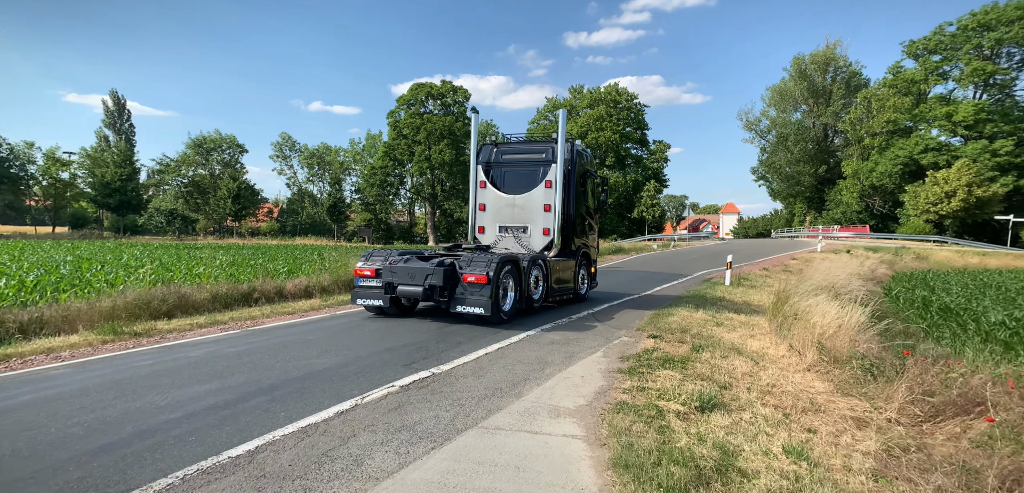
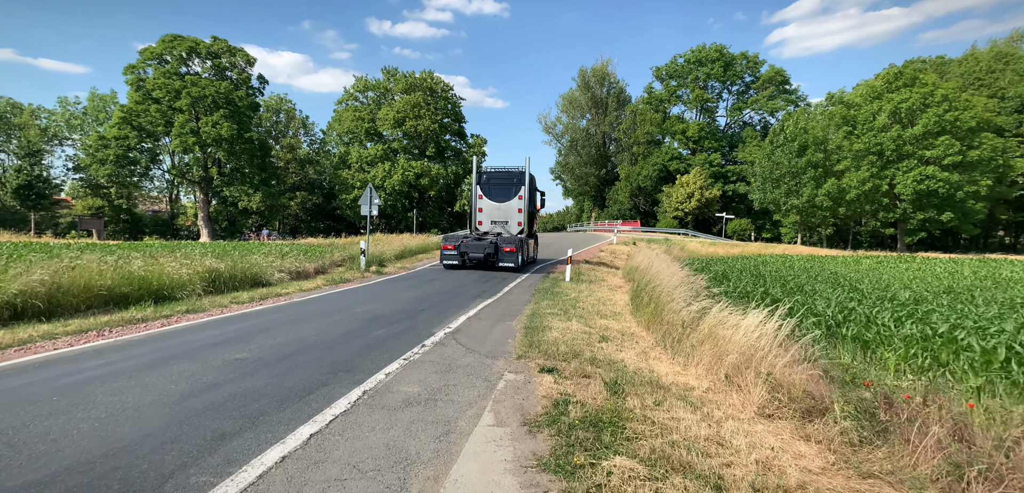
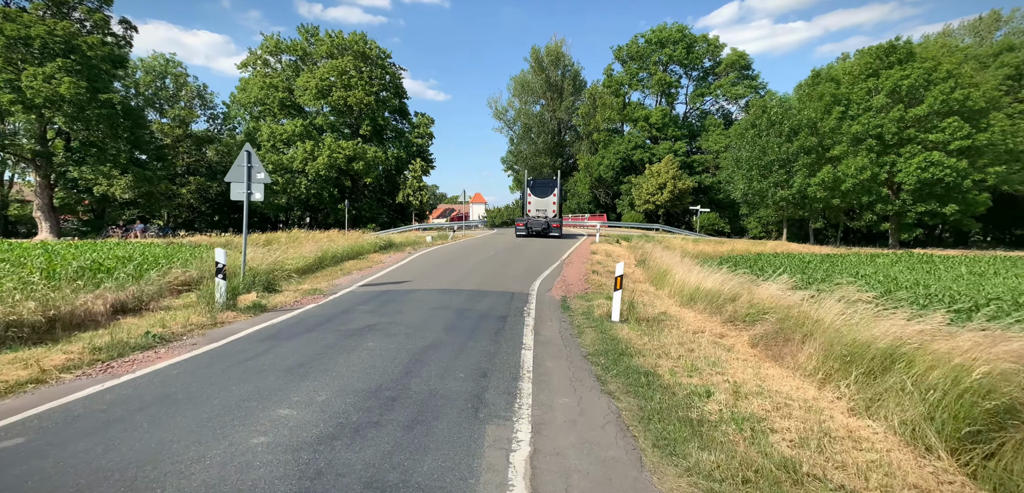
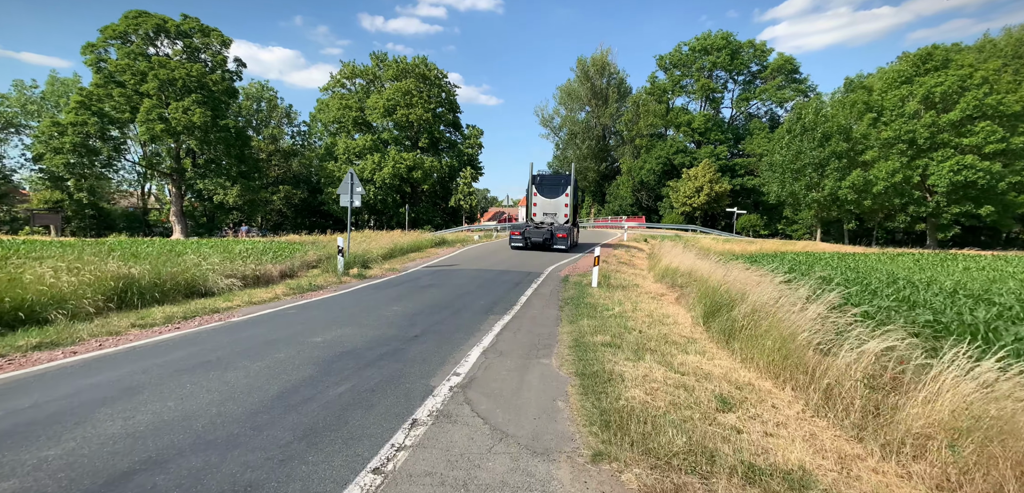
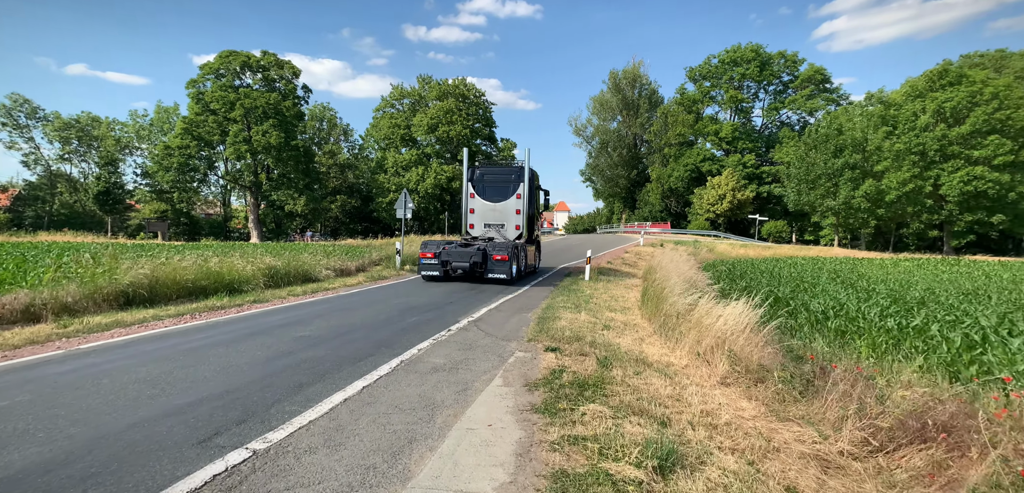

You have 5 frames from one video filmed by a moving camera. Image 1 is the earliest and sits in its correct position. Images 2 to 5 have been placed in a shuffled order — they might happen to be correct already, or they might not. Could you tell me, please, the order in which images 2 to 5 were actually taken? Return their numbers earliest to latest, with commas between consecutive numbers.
5, 2, 4, 3
